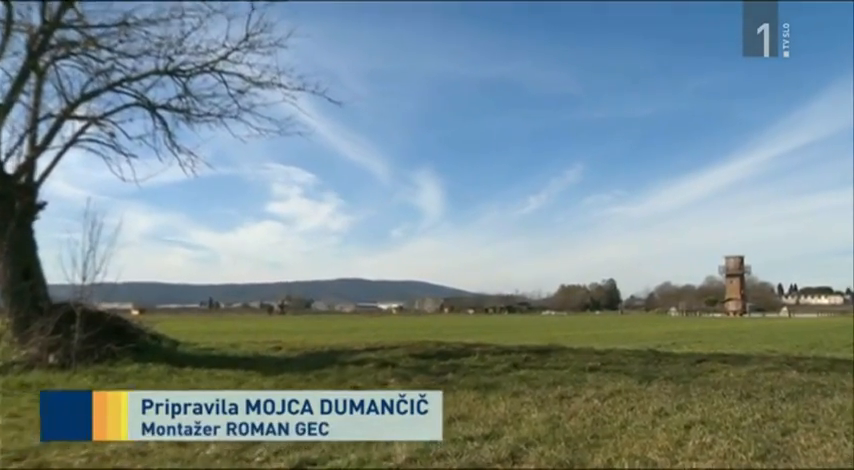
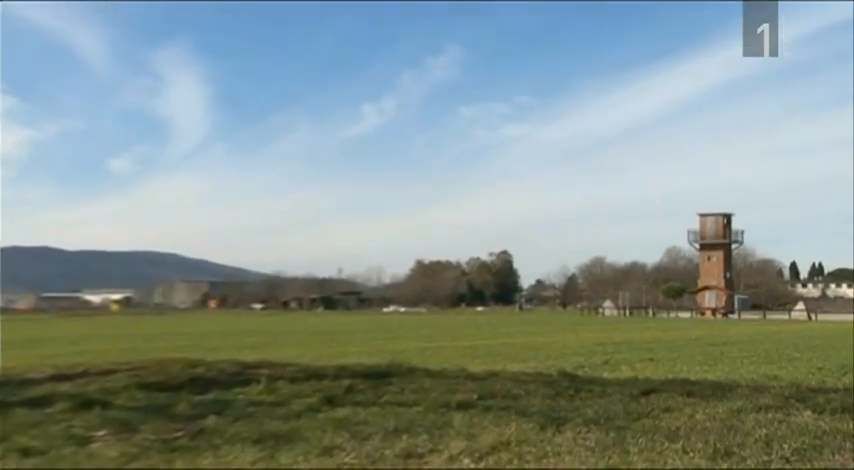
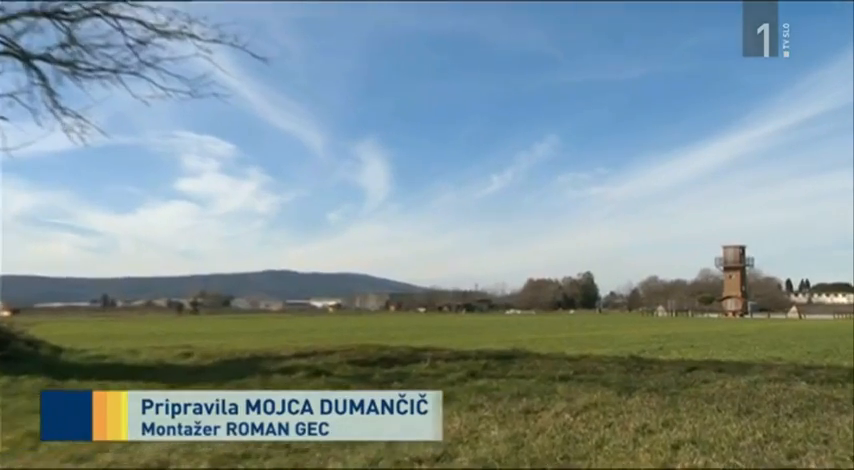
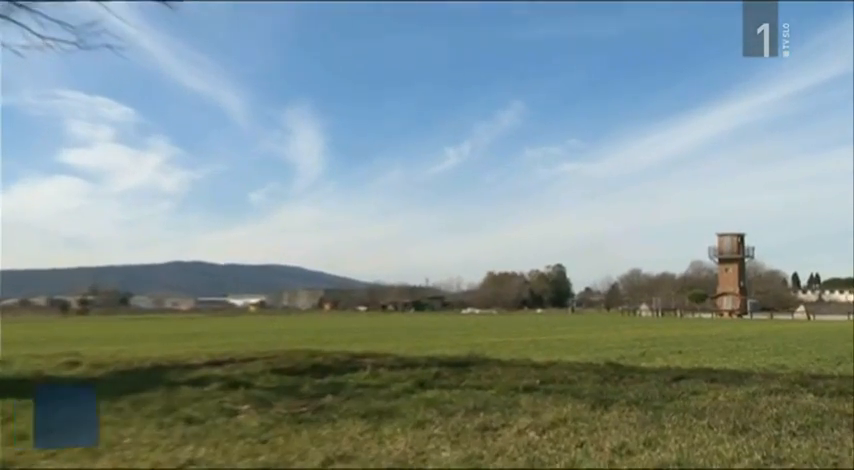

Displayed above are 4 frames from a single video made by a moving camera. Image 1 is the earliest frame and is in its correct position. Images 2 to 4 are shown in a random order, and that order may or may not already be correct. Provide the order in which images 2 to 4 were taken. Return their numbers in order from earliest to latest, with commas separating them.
3, 4, 2
